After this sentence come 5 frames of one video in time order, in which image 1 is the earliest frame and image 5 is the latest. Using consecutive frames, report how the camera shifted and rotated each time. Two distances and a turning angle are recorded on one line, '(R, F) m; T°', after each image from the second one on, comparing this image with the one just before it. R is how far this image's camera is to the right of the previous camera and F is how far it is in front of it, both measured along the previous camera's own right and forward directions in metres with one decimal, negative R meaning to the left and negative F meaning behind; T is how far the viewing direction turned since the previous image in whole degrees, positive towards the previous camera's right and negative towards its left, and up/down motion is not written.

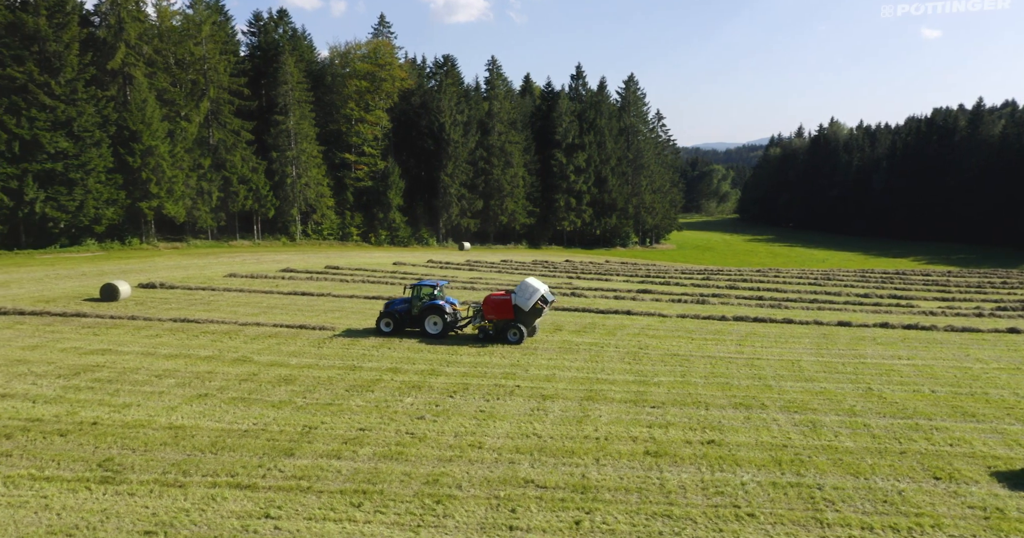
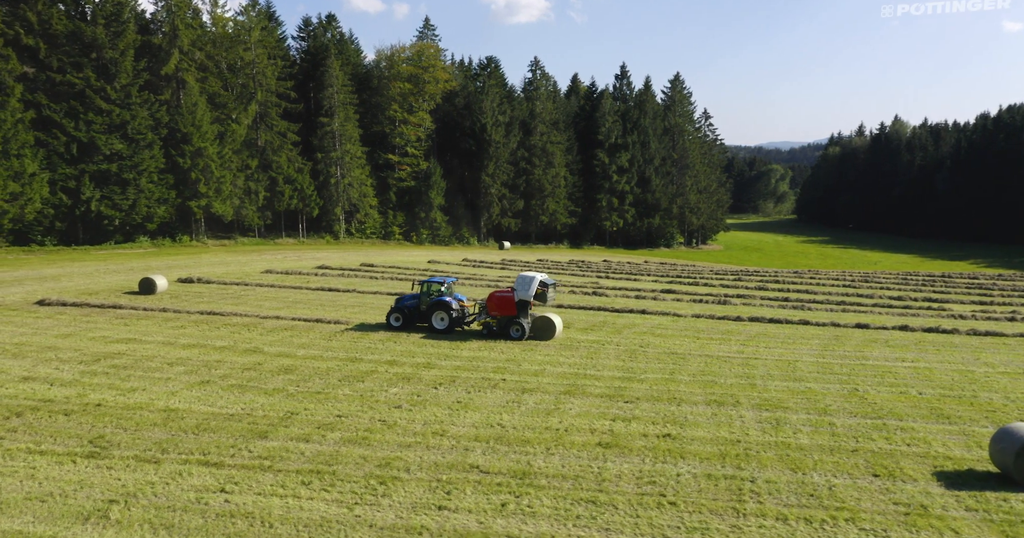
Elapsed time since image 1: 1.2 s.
(+1.2, -0.3) m; -4°
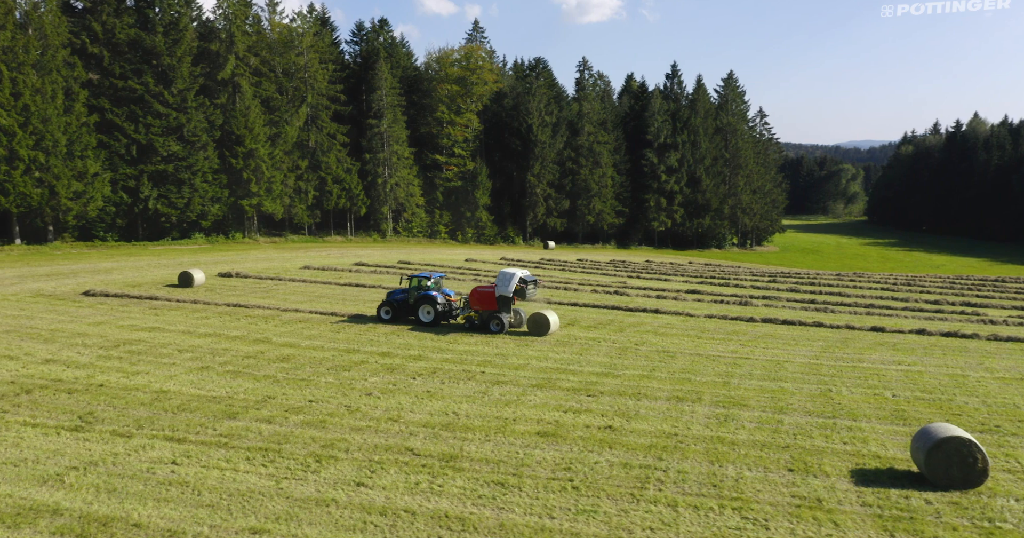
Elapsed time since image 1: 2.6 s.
(+1.6, -0.3) m; -5°
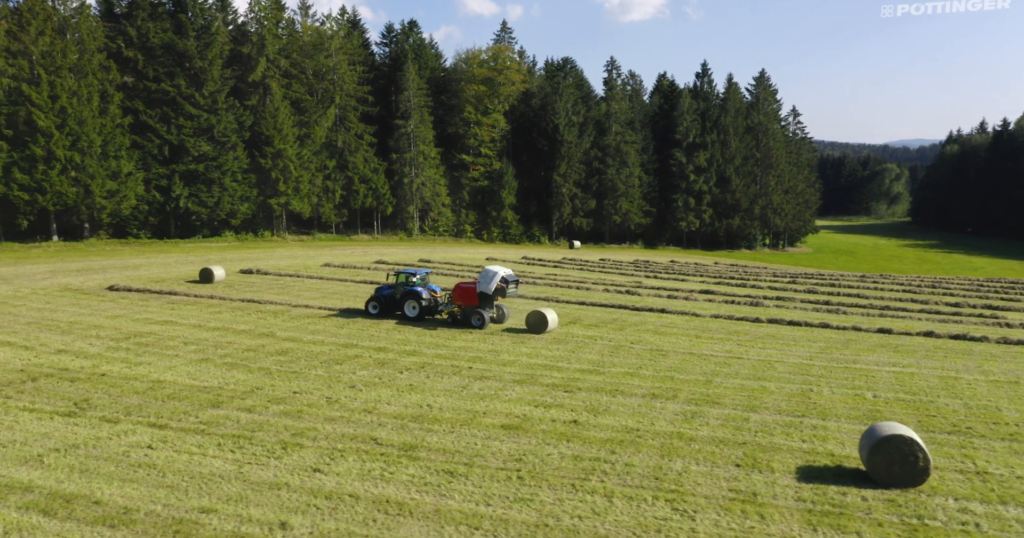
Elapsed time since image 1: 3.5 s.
(+0.9, -0.2) m; -3°
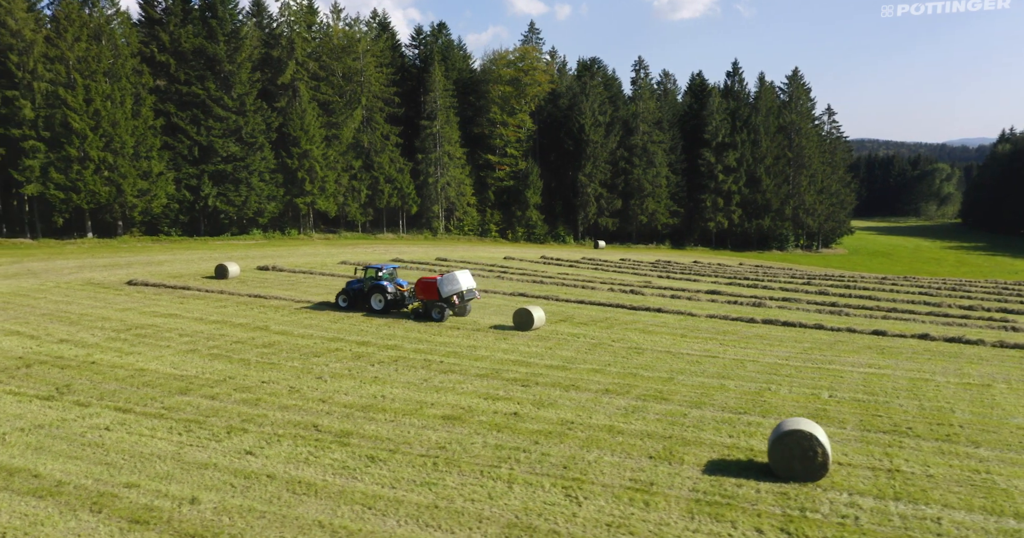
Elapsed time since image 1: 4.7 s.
(+1.4, -0.3) m; -3°
